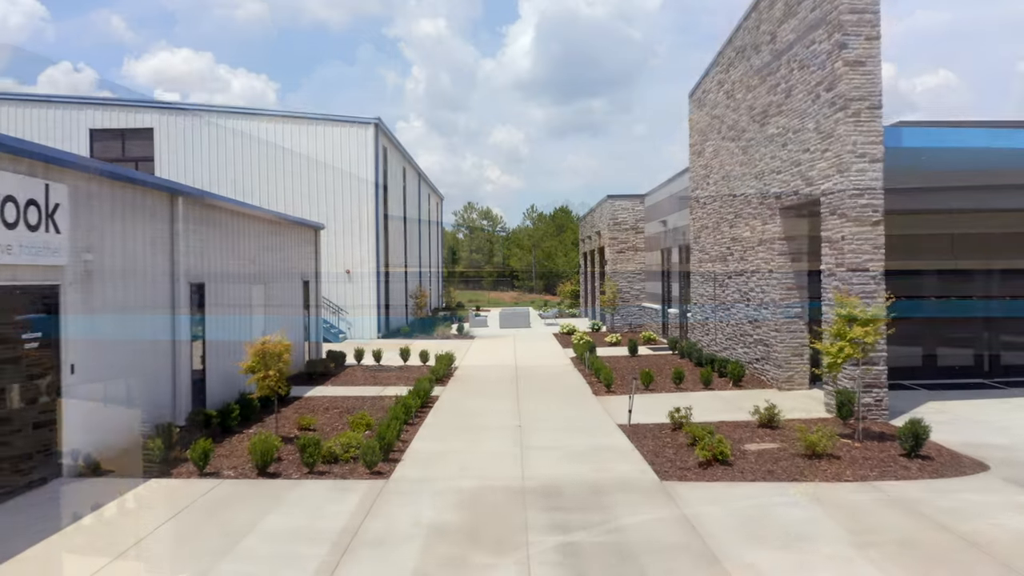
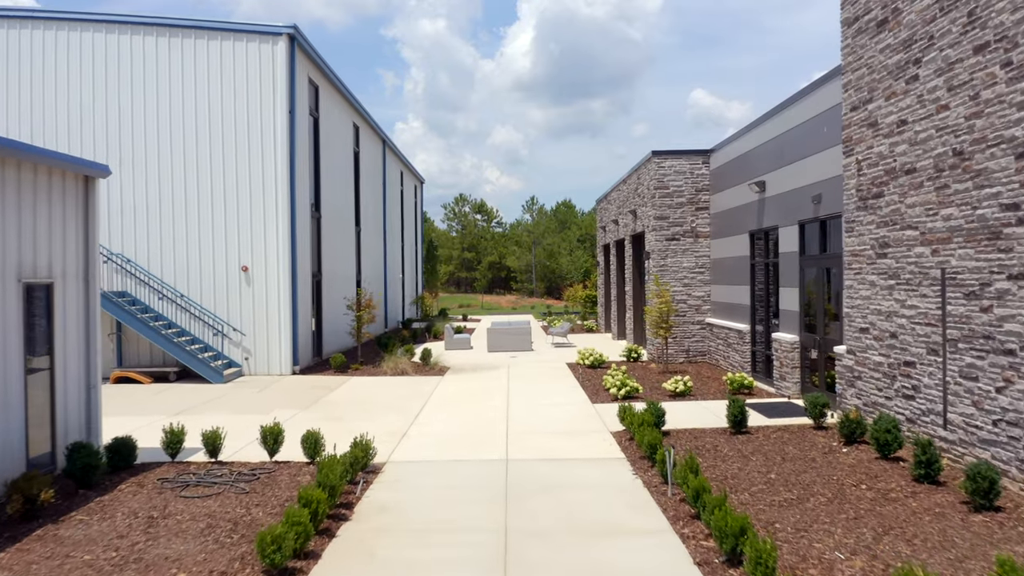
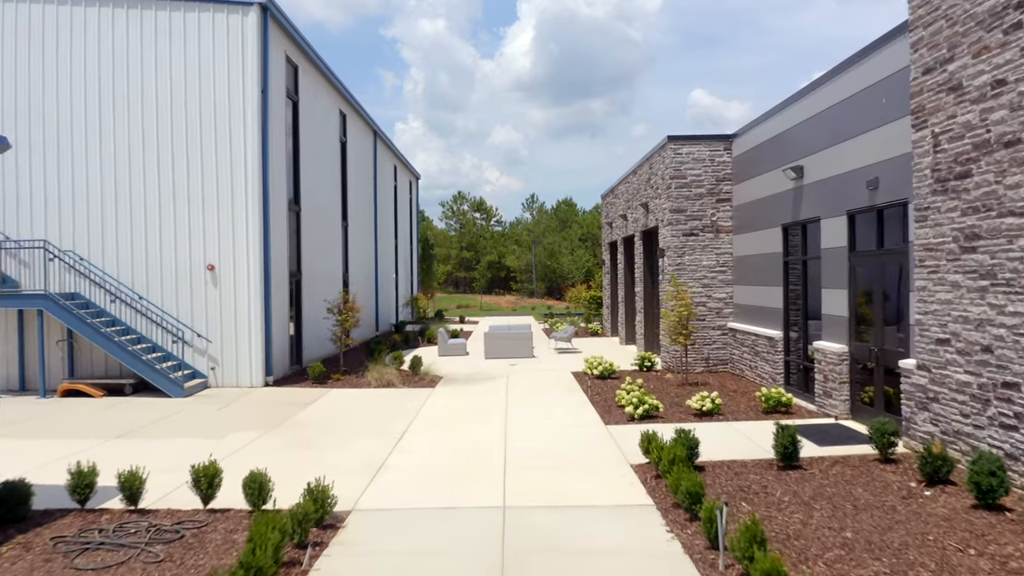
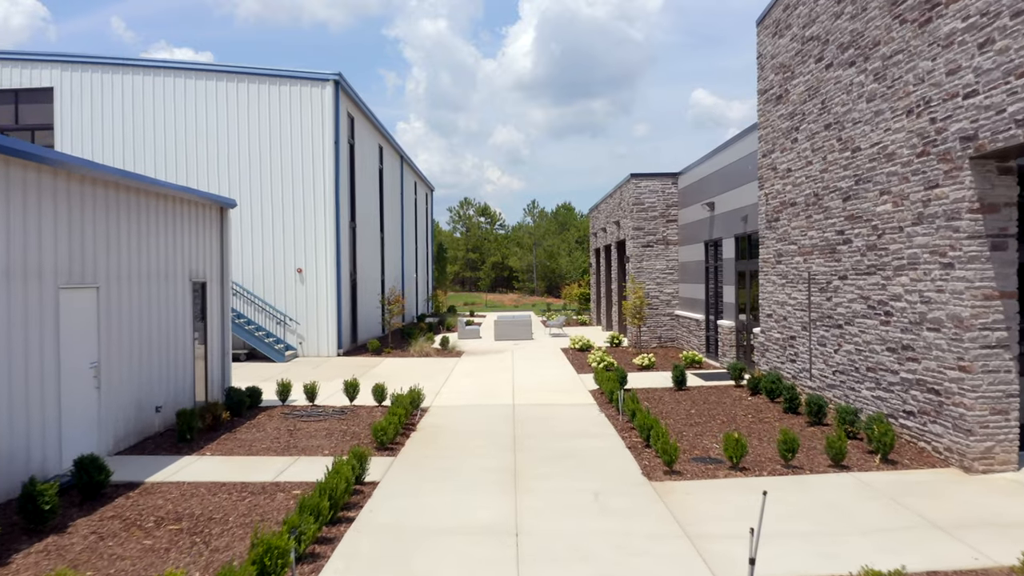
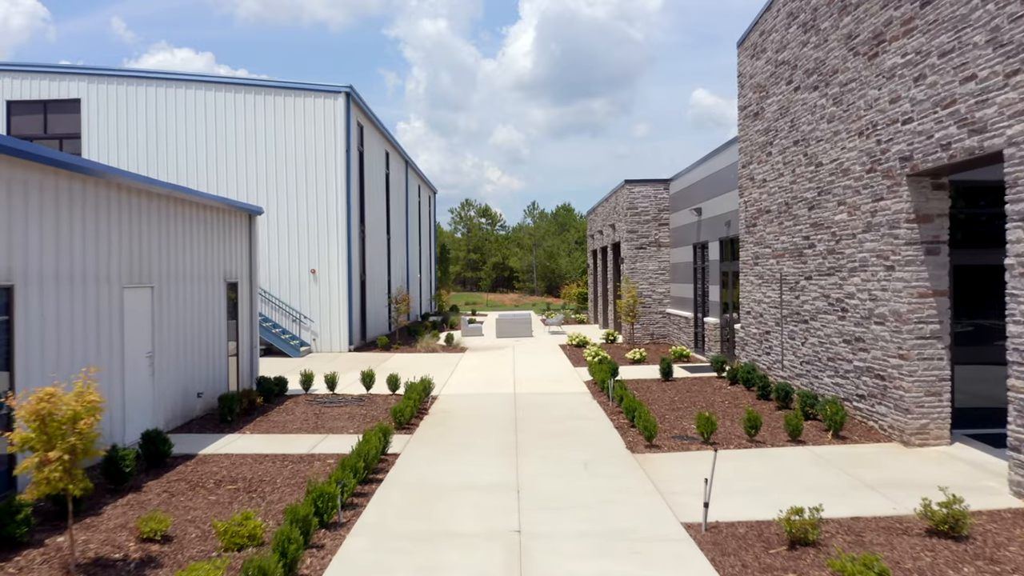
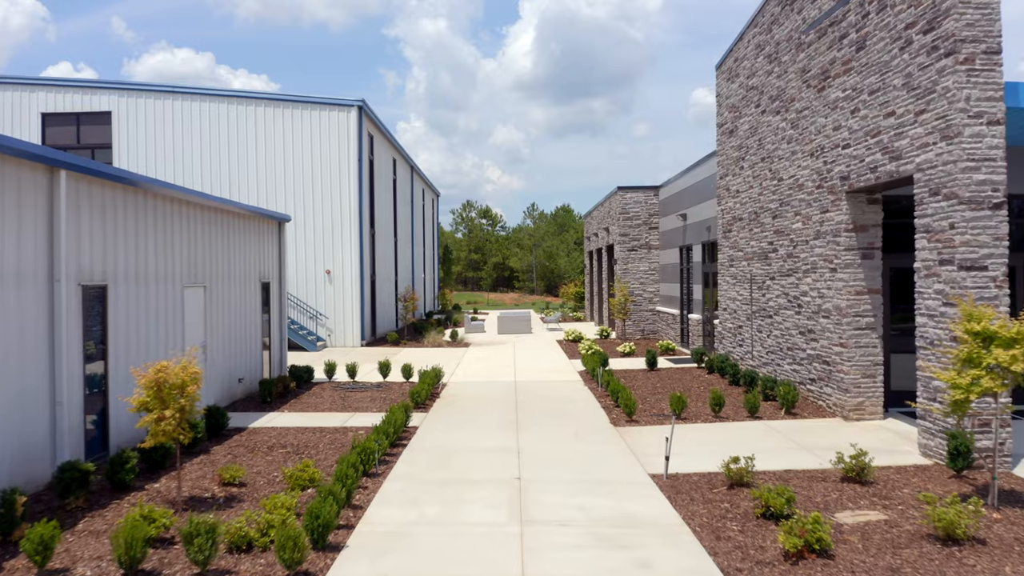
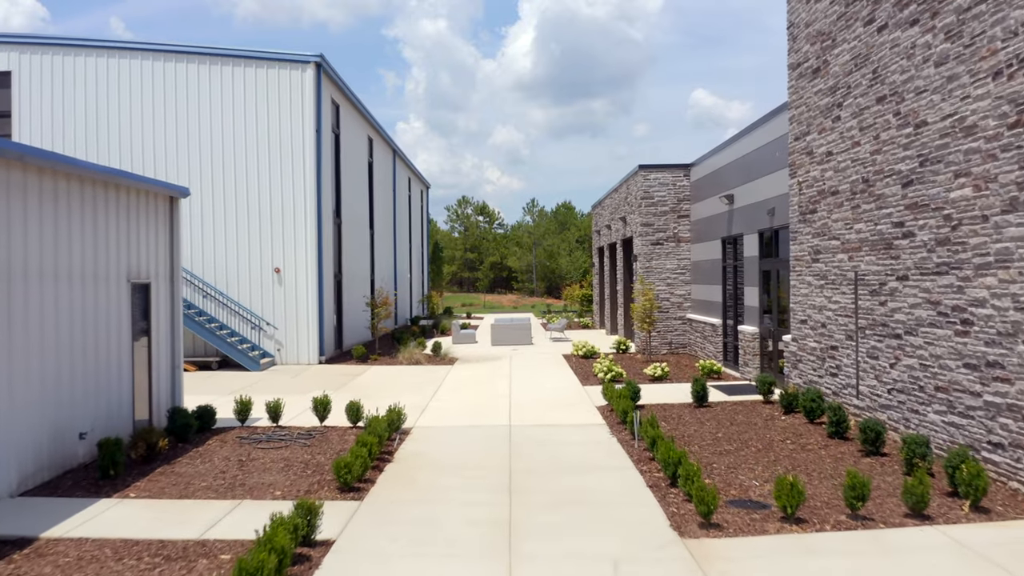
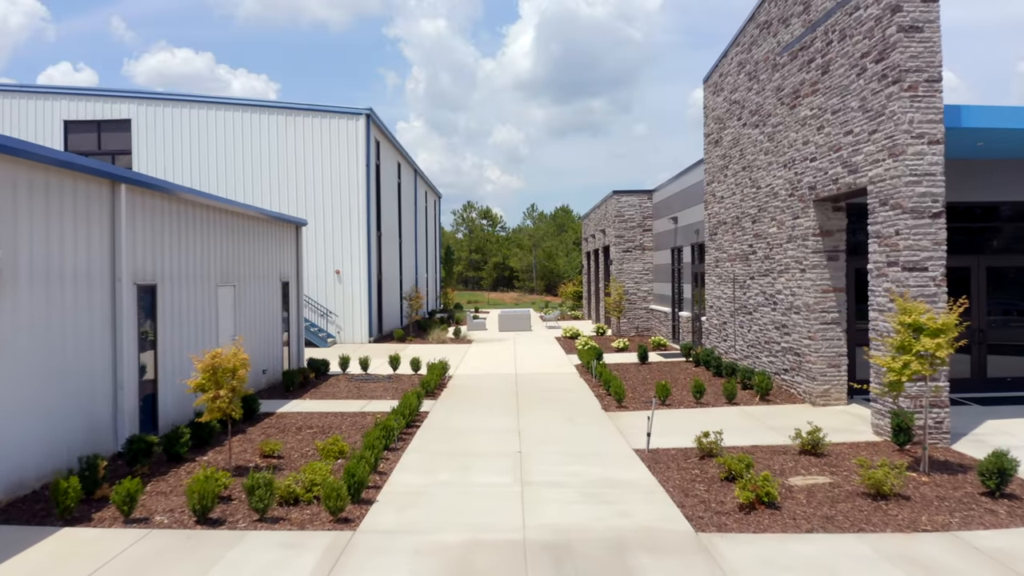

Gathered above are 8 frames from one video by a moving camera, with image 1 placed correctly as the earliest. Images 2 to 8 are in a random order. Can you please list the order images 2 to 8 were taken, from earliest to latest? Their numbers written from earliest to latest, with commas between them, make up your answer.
8, 6, 5, 4, 7, 2, 3
